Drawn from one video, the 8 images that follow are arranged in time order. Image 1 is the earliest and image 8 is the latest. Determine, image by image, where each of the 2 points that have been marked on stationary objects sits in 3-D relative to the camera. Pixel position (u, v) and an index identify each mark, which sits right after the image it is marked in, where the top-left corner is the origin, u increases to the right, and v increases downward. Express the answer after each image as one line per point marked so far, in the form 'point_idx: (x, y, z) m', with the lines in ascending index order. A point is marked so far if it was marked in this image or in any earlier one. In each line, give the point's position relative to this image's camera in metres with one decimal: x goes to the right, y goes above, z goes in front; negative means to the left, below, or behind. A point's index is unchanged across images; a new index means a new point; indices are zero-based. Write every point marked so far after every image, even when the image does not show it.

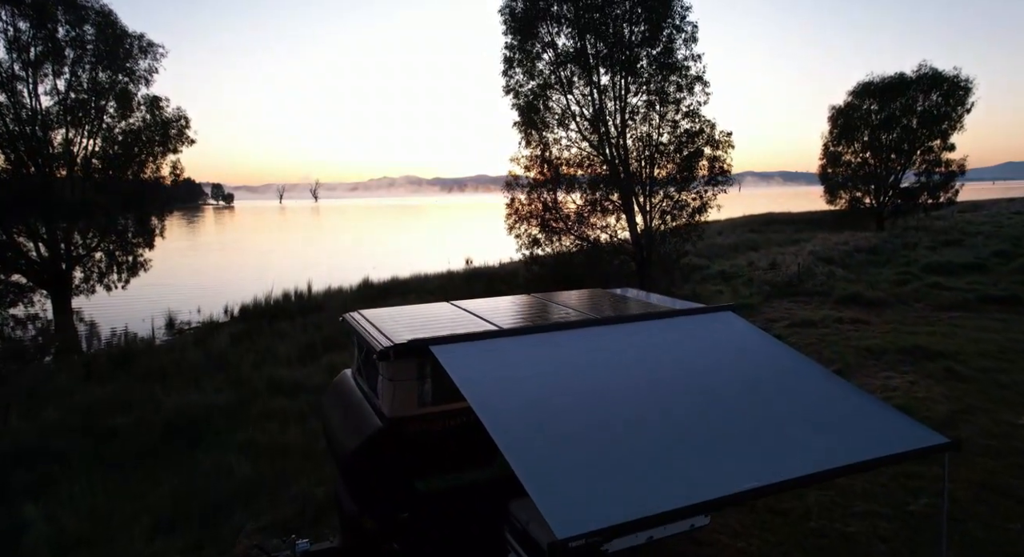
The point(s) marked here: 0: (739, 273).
0: (+6.7, +0.1, +18.5) m
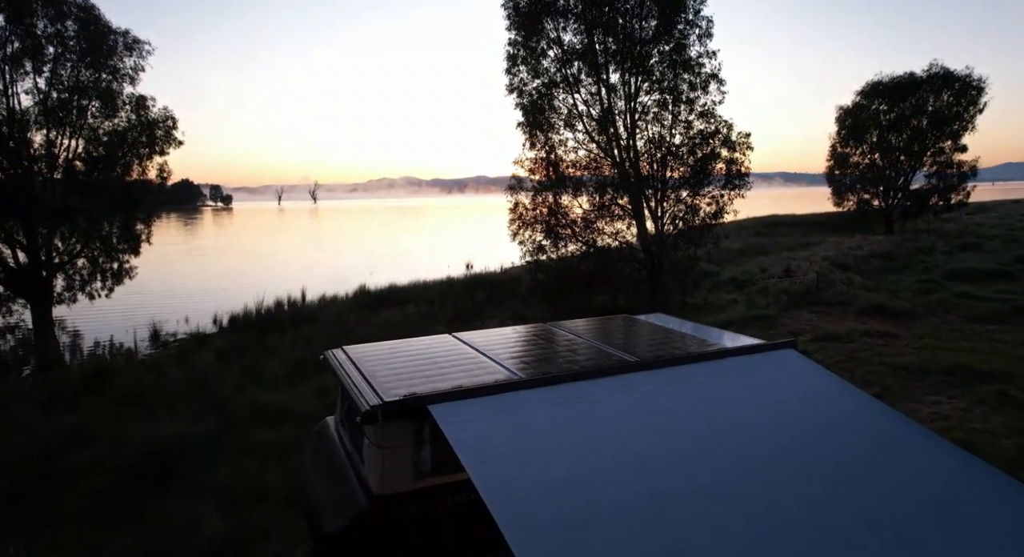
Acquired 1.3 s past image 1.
0: (+6.7, -0.1, +17.7) m
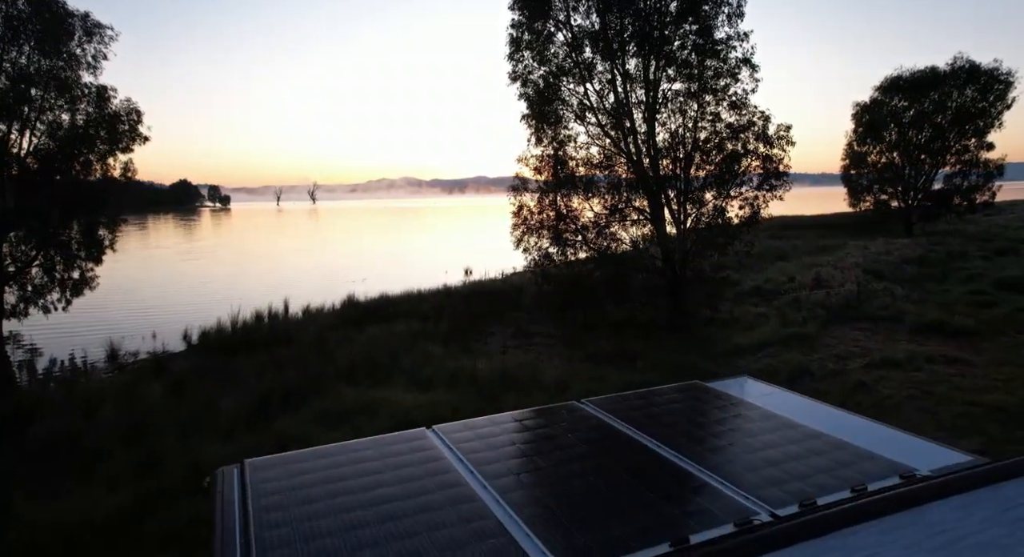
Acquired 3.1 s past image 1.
0: (+6.8, -0.3, +16.0) m
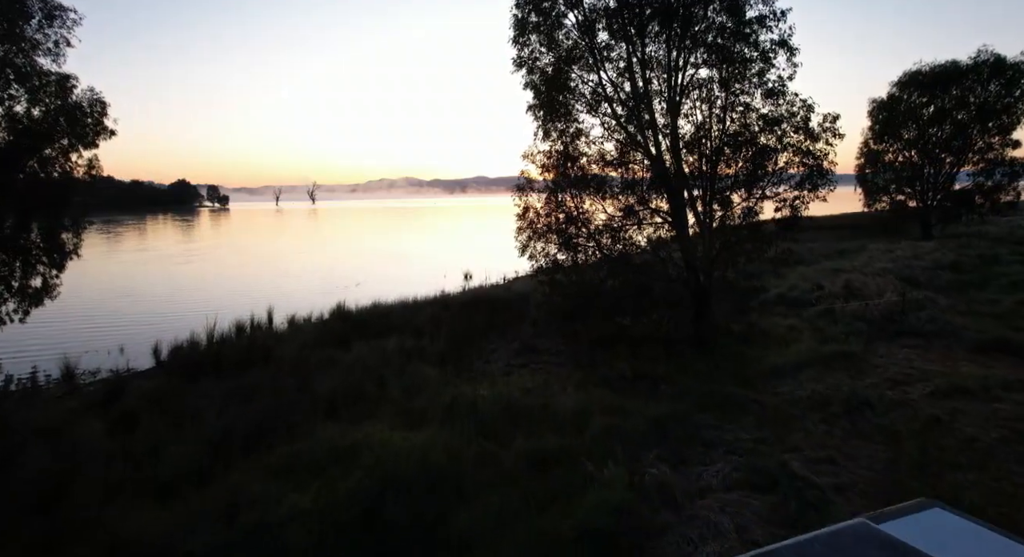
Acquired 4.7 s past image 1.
0: (+6.9, -0.5, +14.7) m
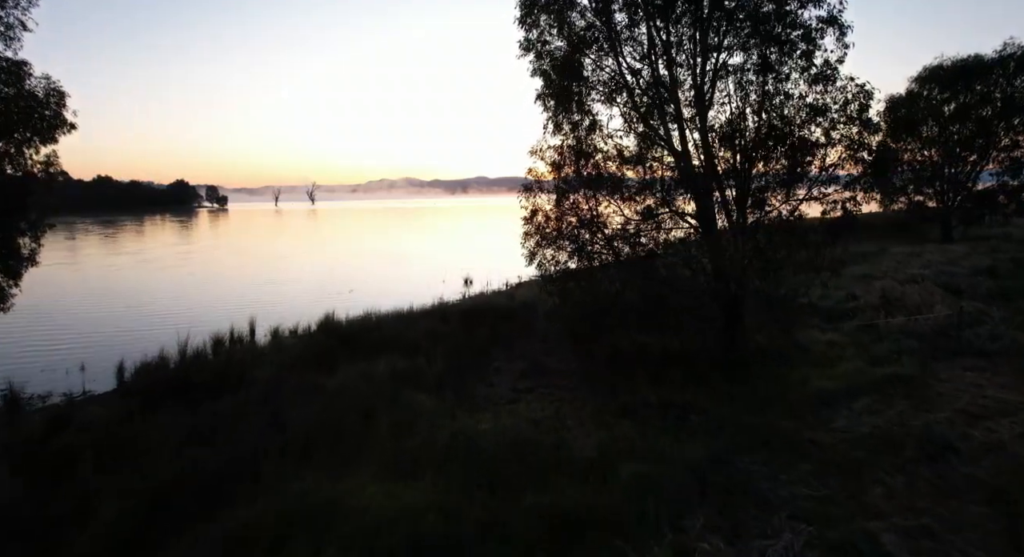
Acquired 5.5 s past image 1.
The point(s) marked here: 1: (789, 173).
0: (+7.0, -0.7, +13.3) m
1: (+4.3, +1.6, +9.8) m
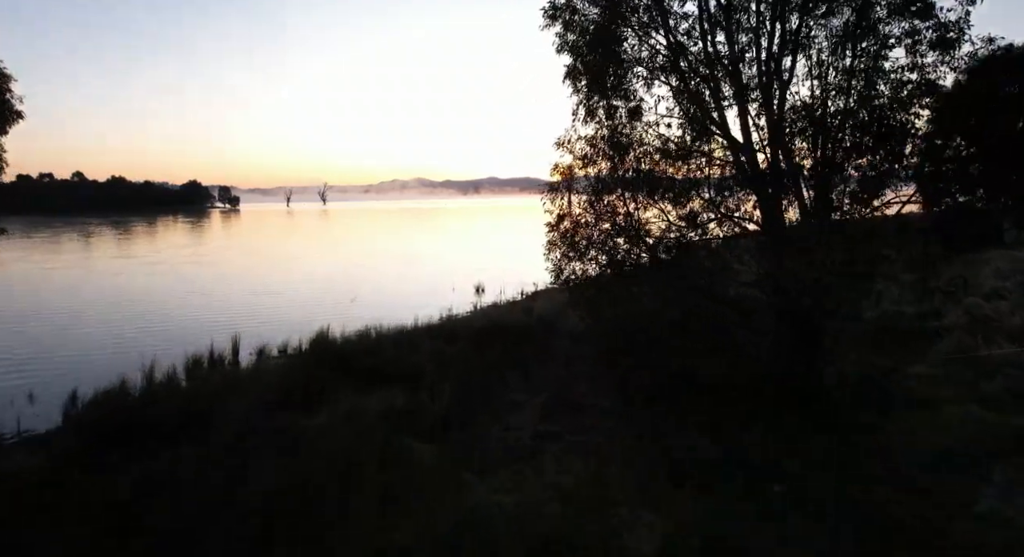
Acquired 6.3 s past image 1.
0: (+7.4, -1.0, +11.2) m
1: (+4.6, +1.3, +7.8) m
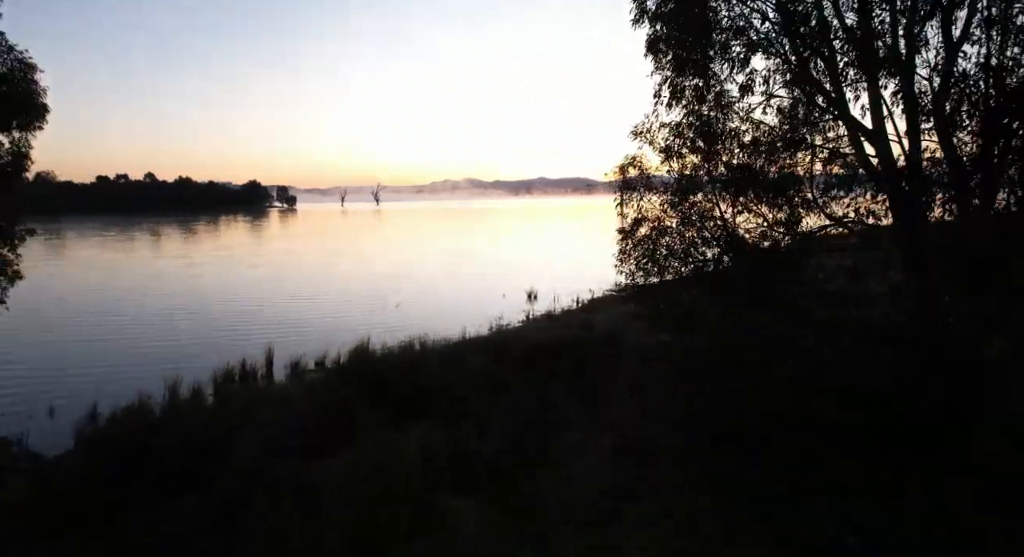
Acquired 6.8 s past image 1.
0: (+8.3, -1.3, +9.2) m
1: (+5.2, +1.1, +6.0) m
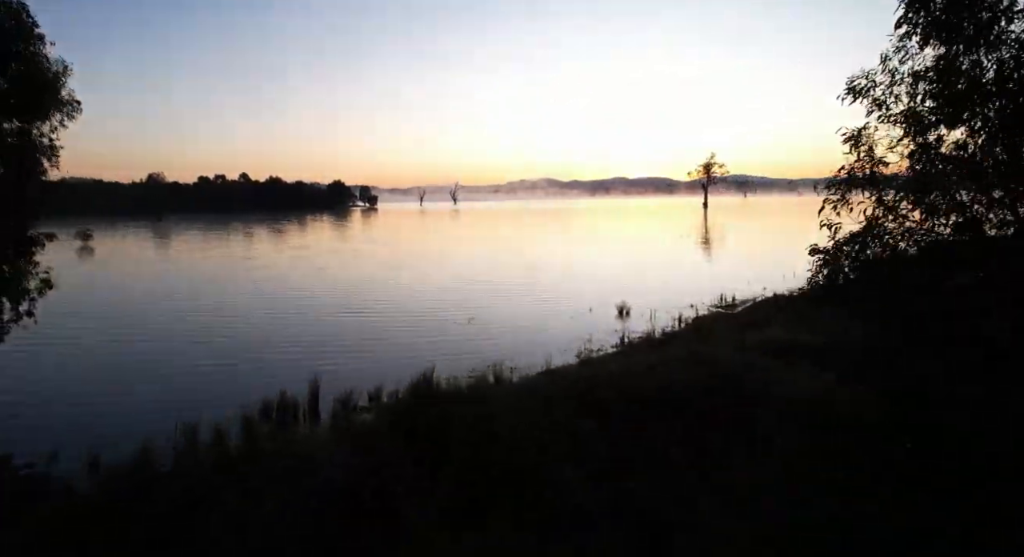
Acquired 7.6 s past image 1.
0: (+9.4, -1.7, +5.7) m
1: (+6.0, +0.7, +2.9) m
